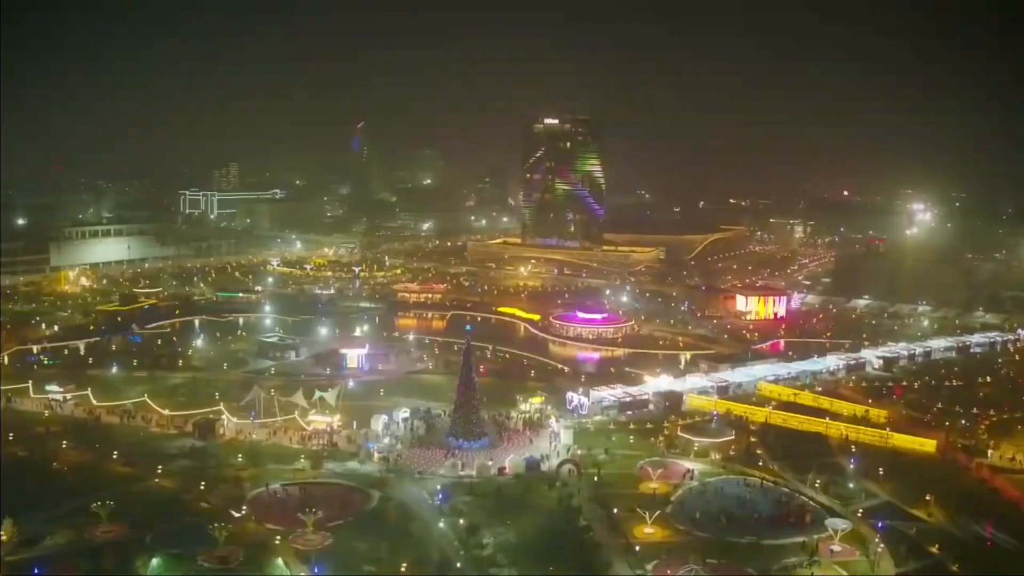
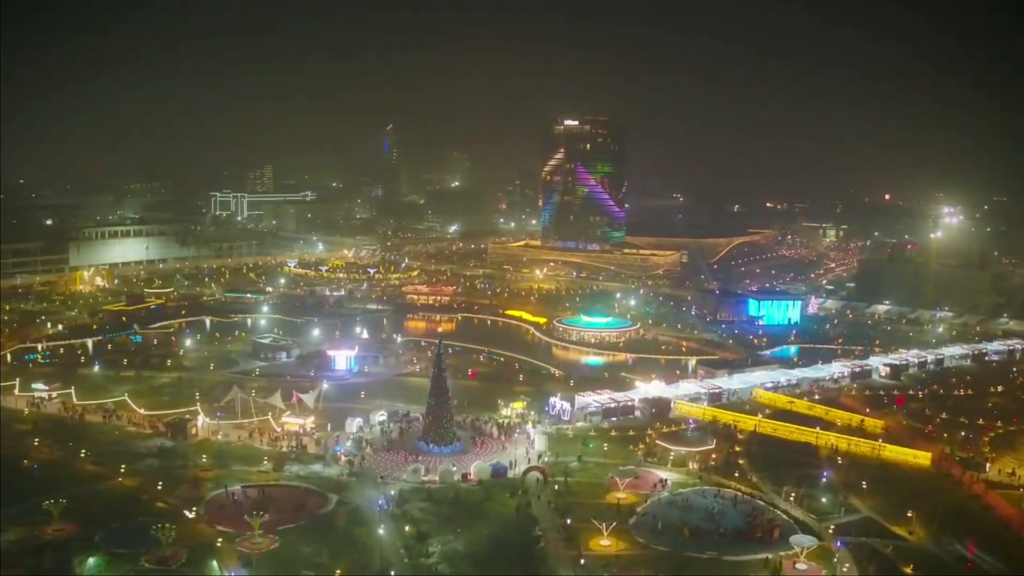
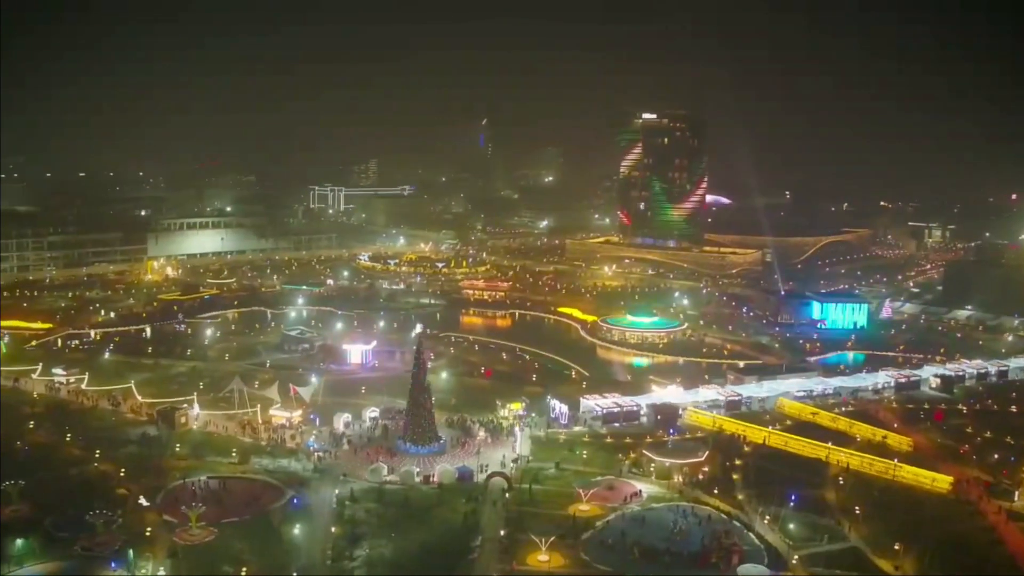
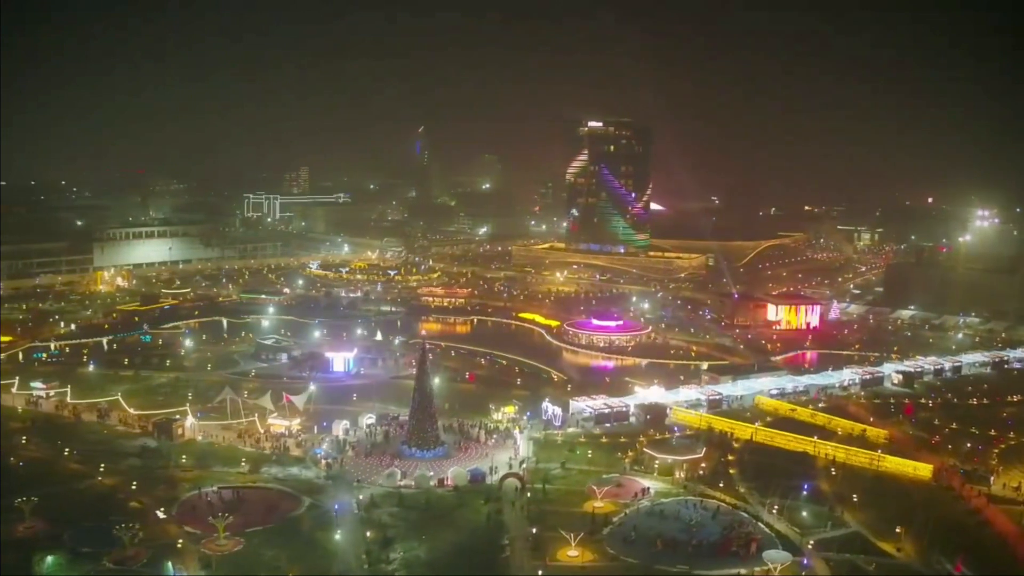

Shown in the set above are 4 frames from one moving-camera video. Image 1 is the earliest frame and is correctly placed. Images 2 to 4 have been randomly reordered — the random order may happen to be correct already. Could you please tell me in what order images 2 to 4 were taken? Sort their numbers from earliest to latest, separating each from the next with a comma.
2, 4, 3
